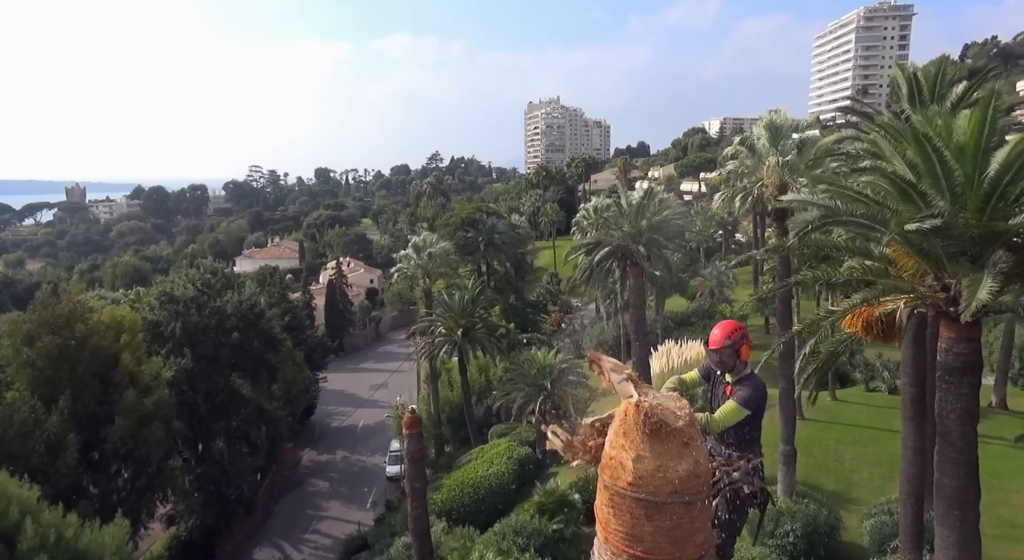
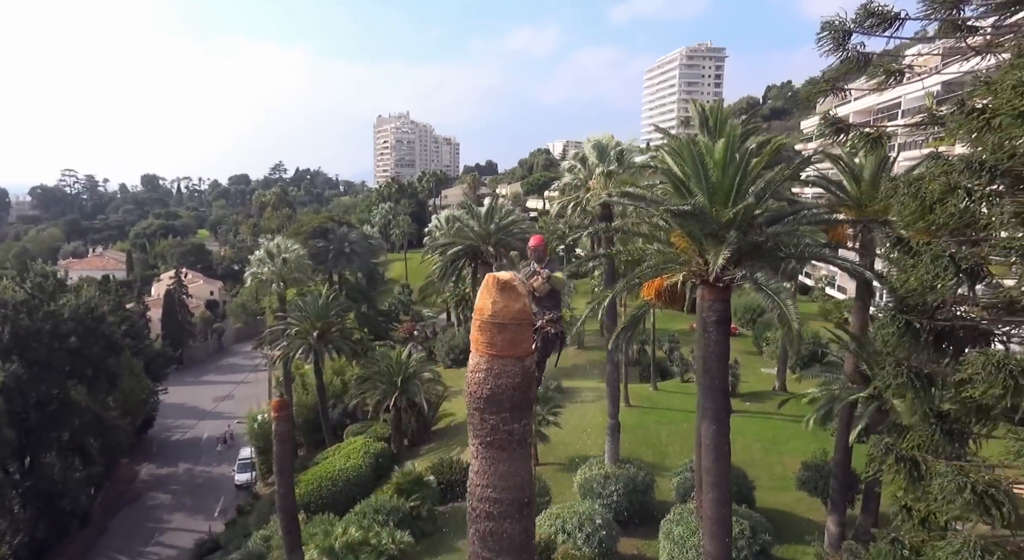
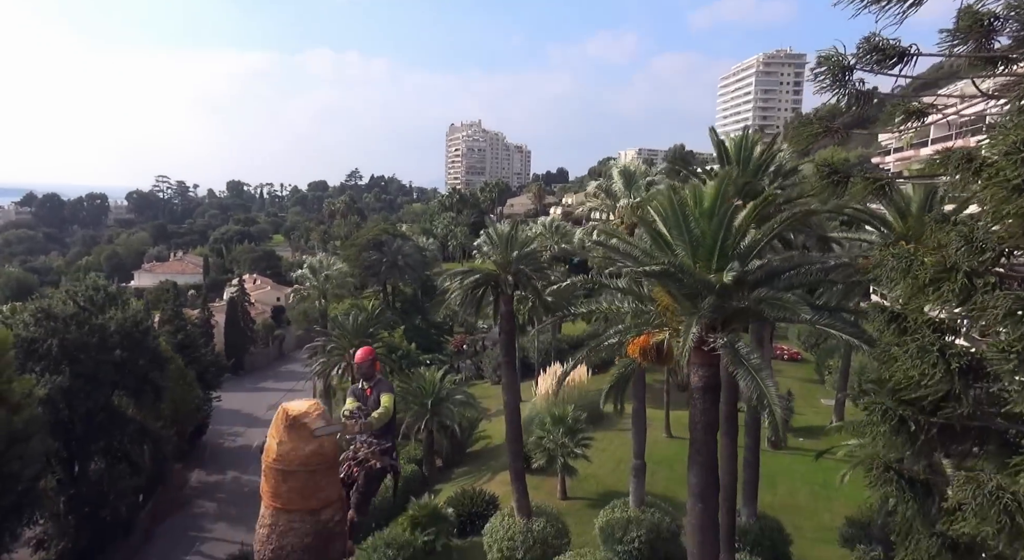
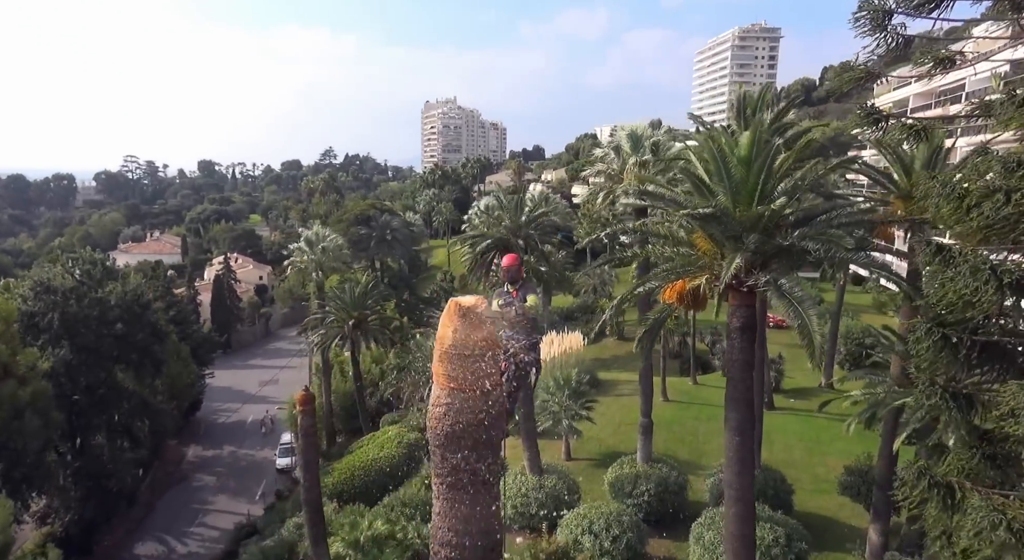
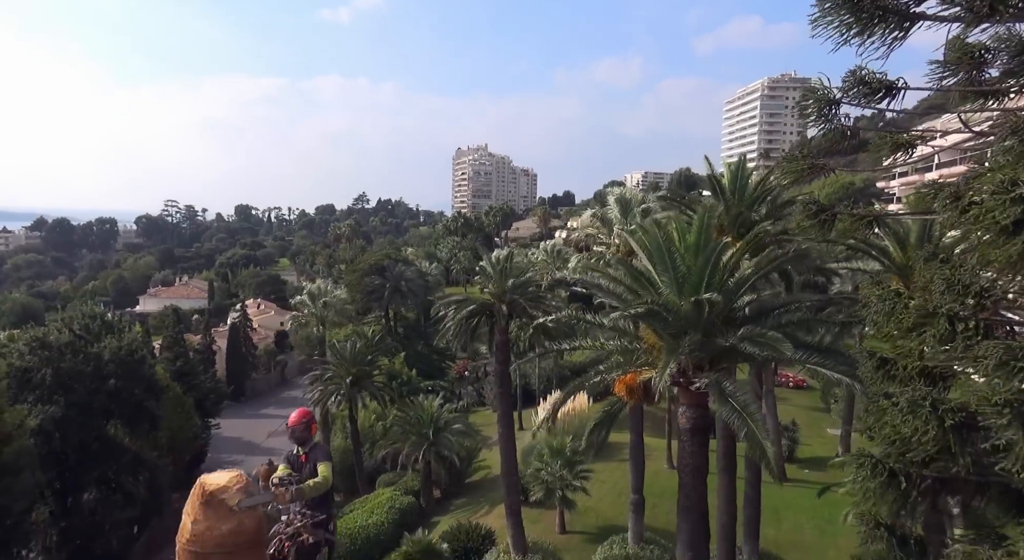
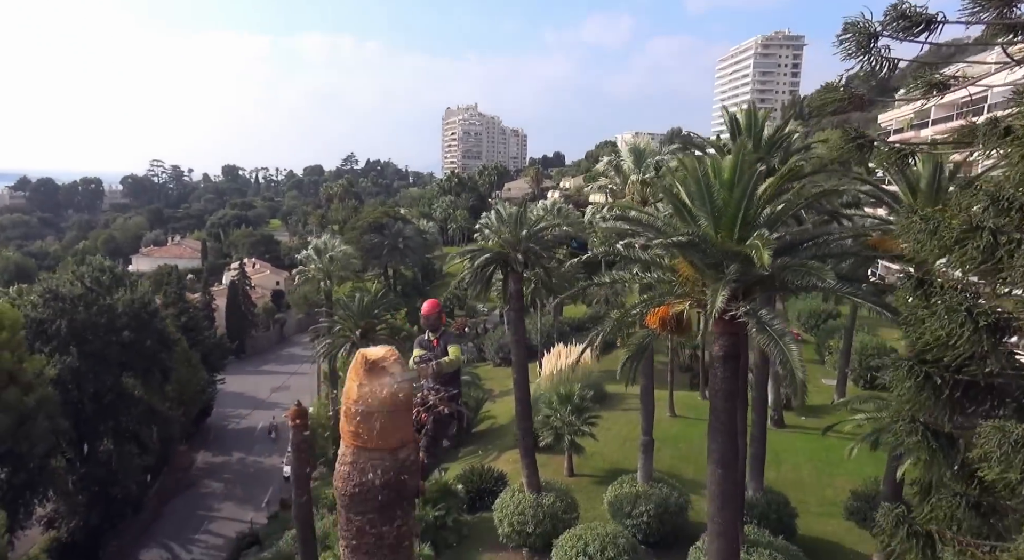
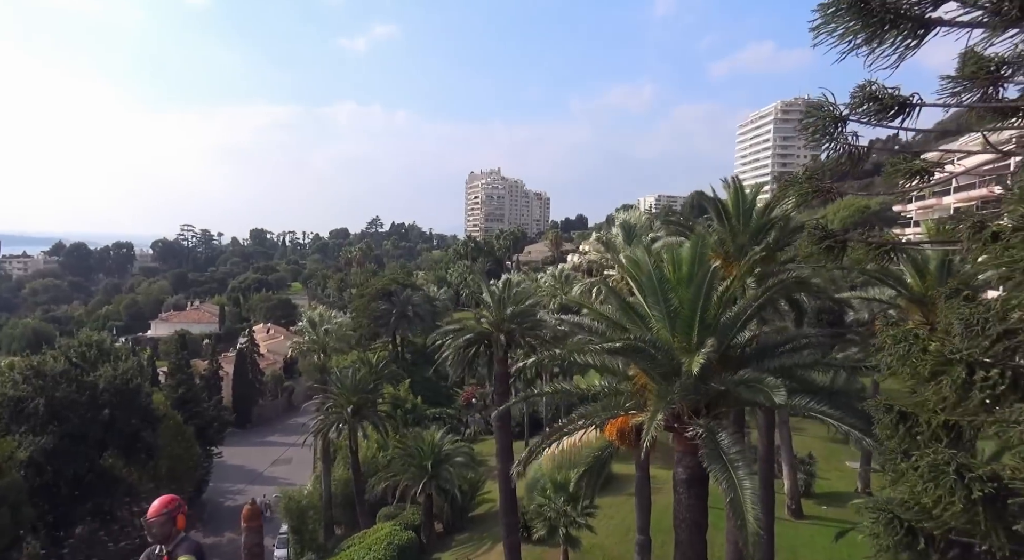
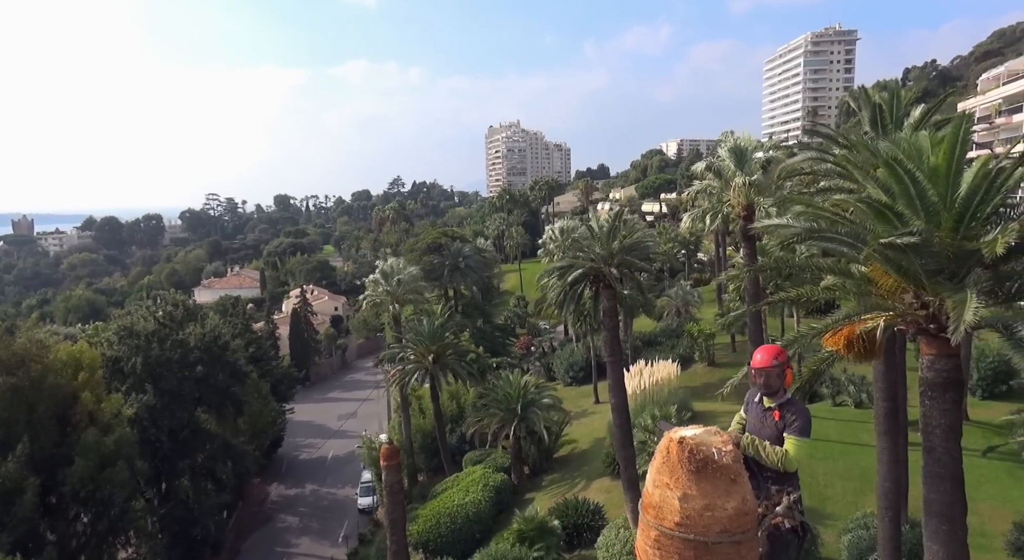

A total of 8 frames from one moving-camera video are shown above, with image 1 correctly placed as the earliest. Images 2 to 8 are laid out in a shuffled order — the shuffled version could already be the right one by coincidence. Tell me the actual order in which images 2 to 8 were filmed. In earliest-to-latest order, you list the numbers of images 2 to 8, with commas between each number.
8, 7, 5, 3, 6, 4, 2
